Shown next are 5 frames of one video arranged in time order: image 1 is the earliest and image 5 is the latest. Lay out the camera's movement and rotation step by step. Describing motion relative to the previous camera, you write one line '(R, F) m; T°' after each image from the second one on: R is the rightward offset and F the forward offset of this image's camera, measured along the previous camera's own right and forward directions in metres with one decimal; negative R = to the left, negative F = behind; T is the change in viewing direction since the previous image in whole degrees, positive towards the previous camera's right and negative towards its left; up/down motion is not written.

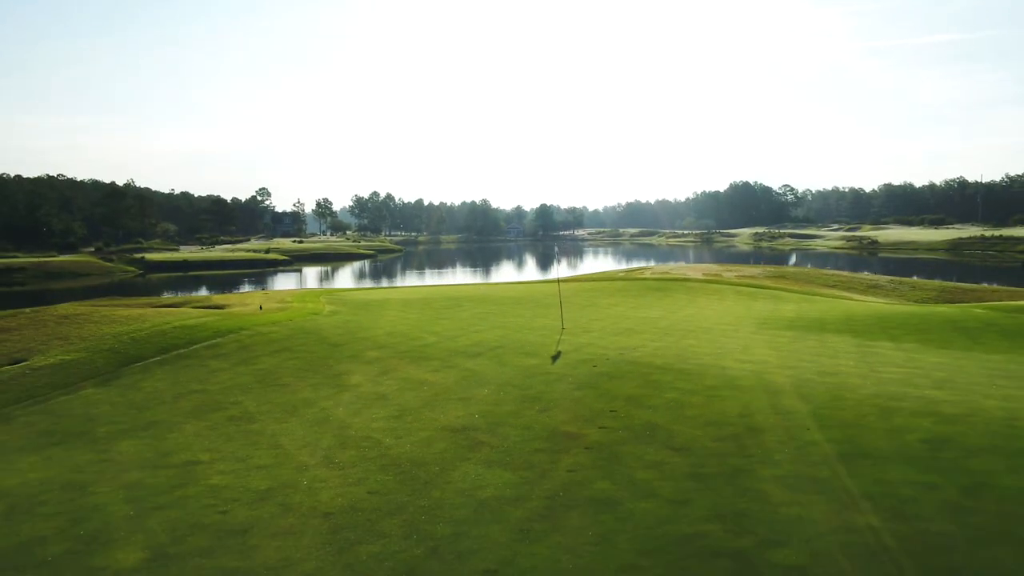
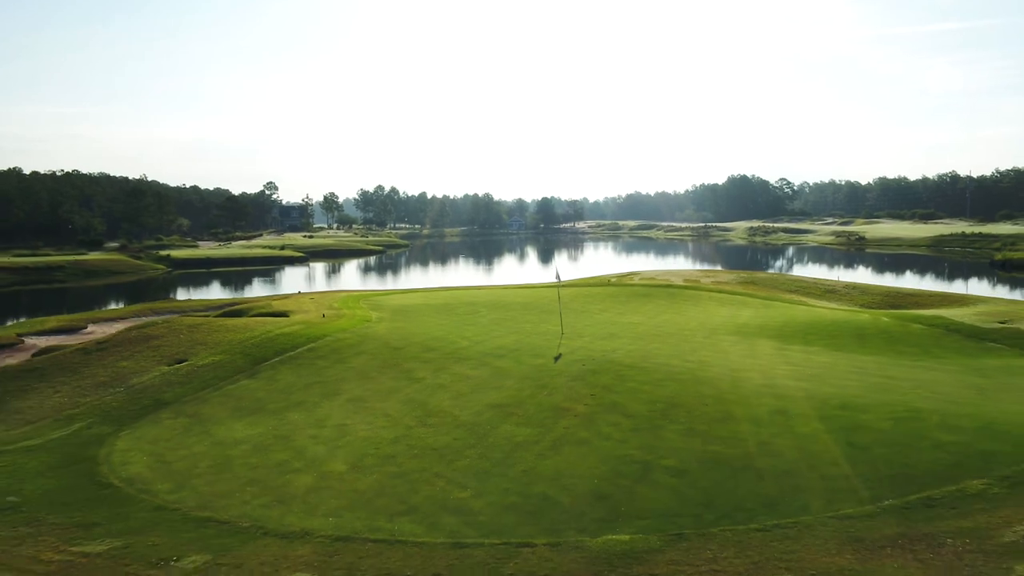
(-0.2, -5.2) m; 0°
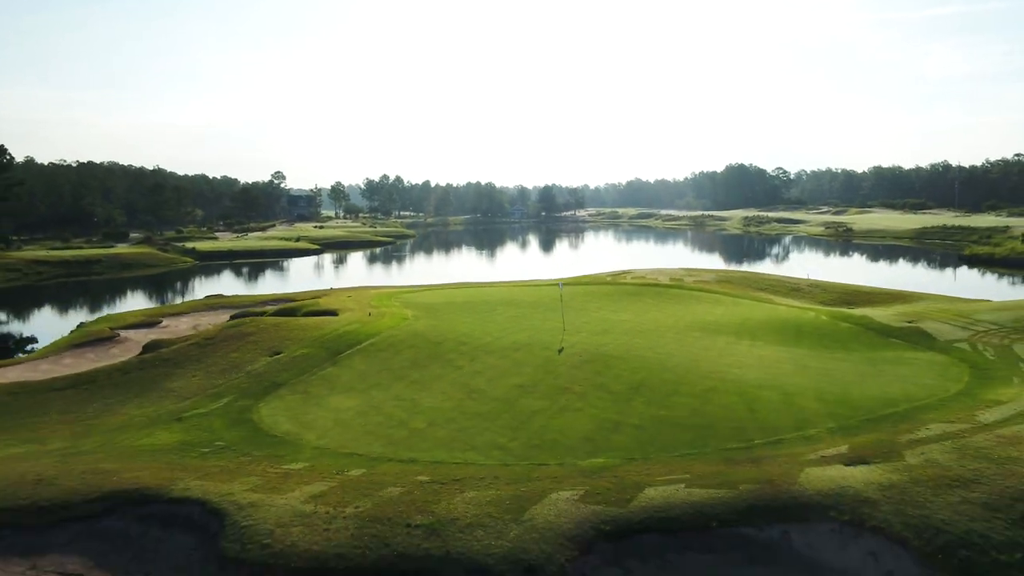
(-0.3, -5.6) m; 0°
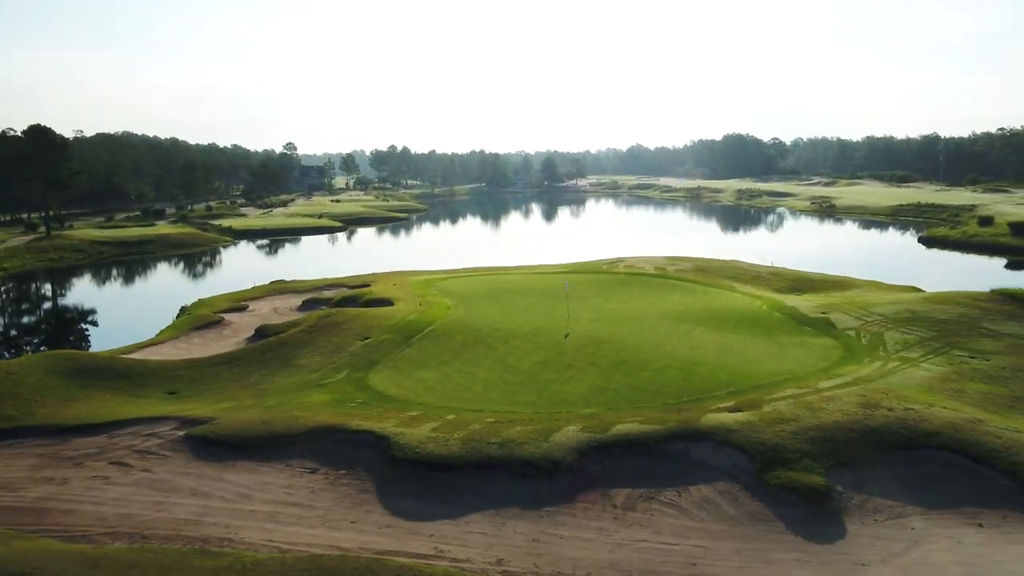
(-0.7, -9.3) m; 0°
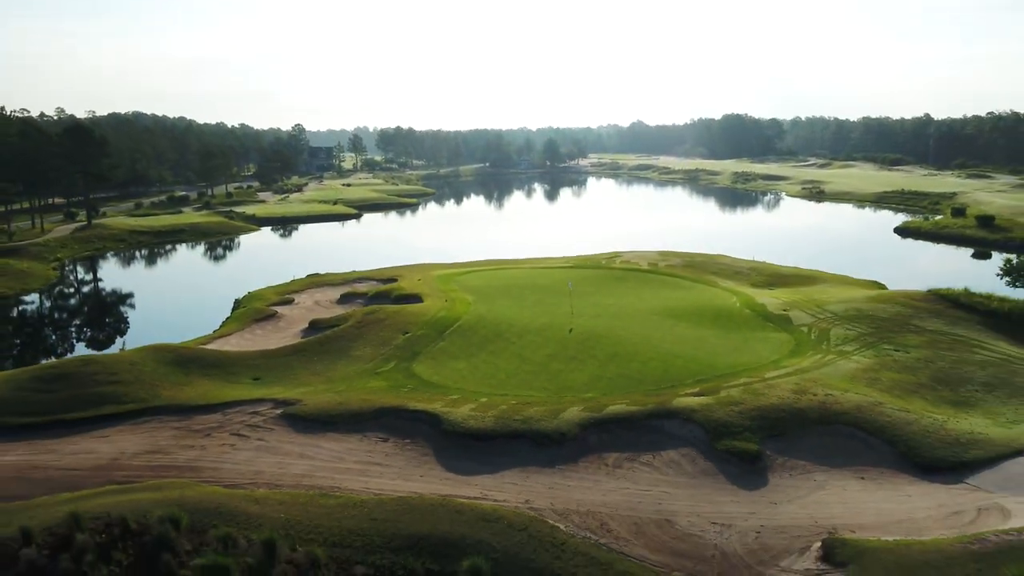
(-0.6, -7.0) m; 0°
